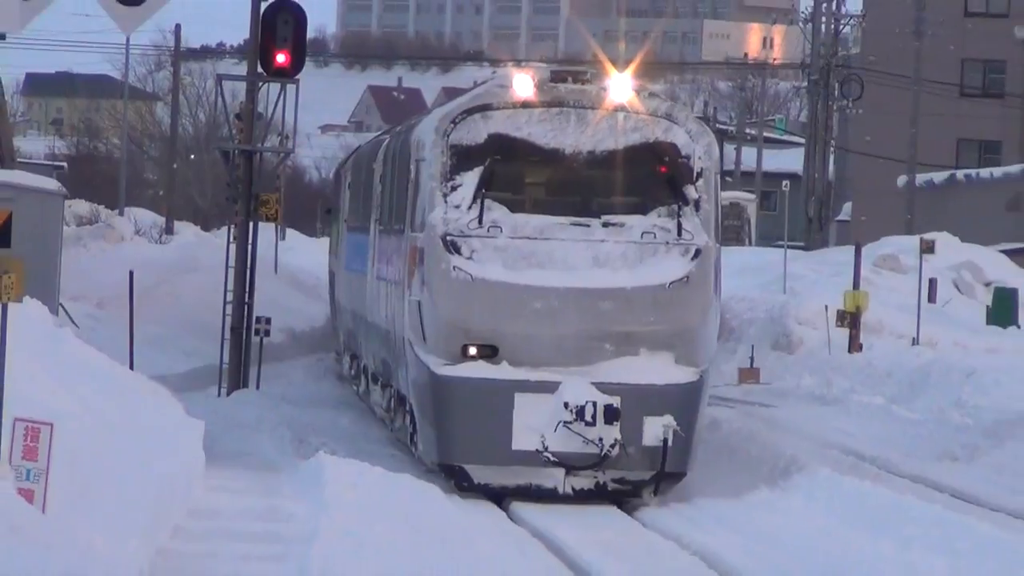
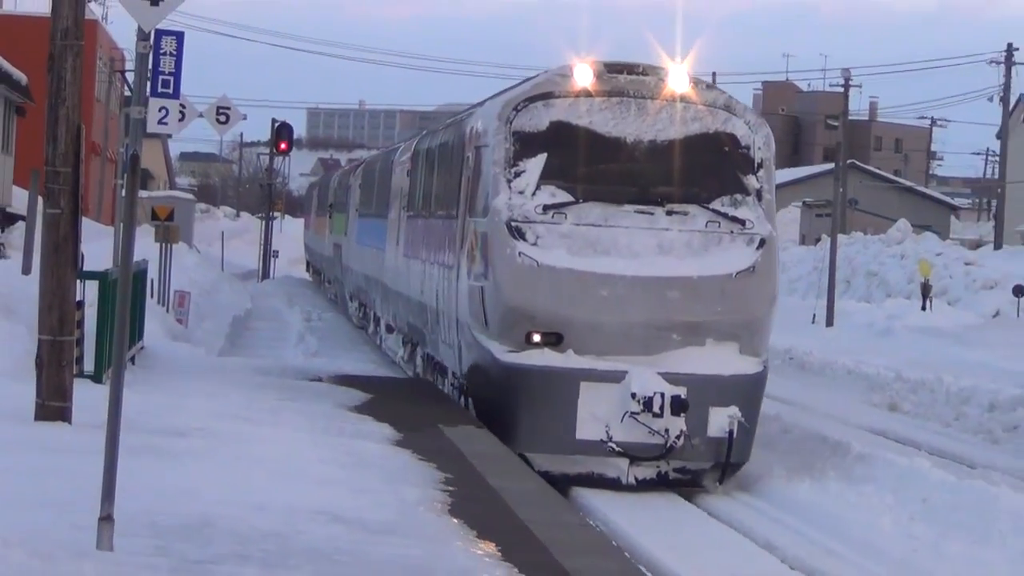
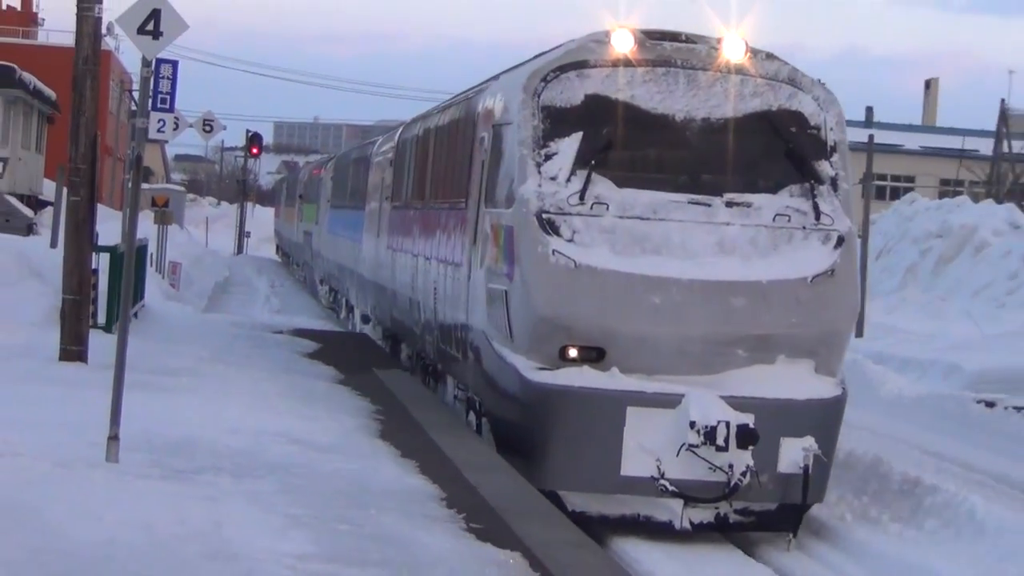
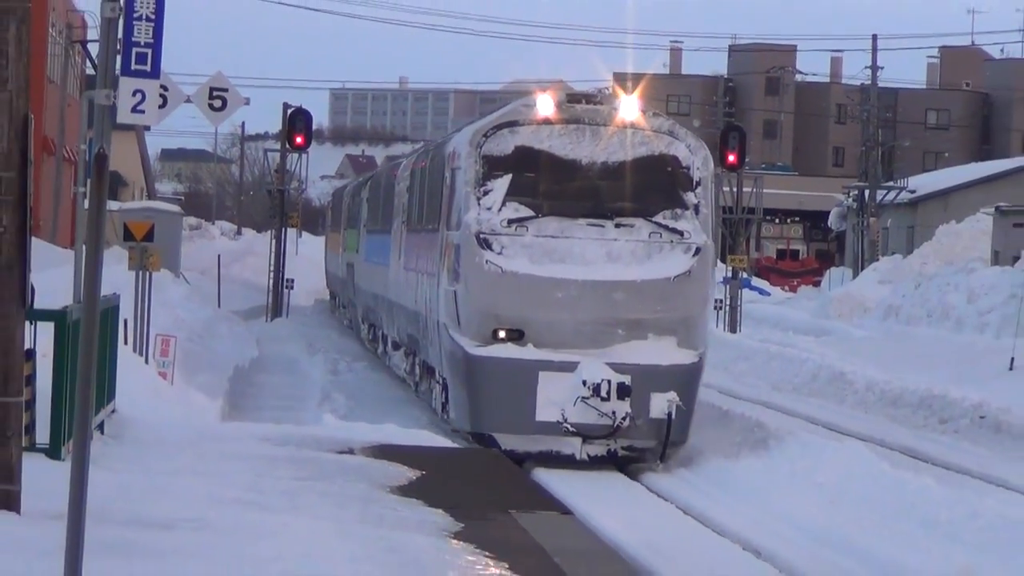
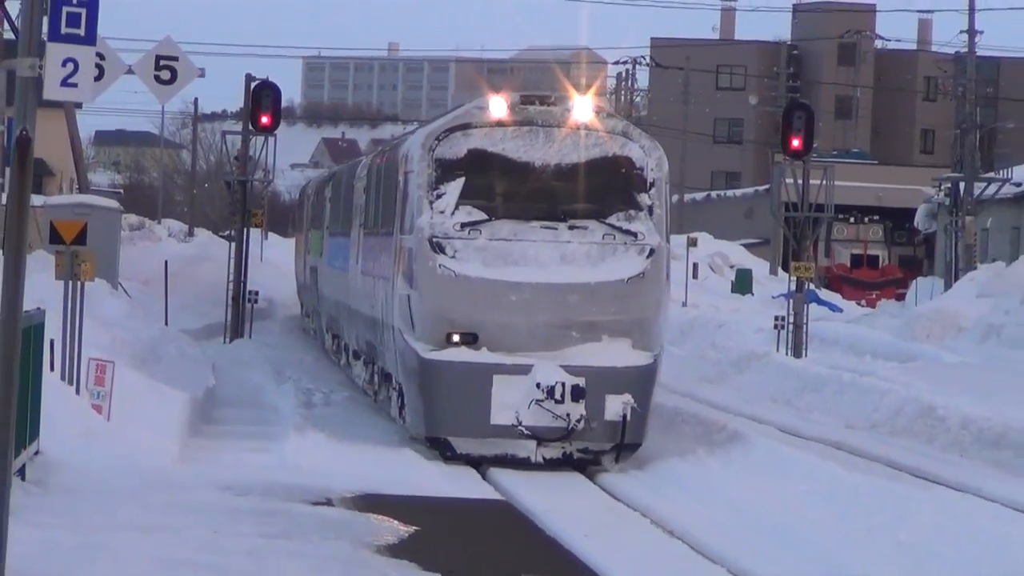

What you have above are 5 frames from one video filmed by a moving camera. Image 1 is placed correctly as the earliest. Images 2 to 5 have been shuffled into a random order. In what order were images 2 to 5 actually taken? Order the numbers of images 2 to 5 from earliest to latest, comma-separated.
5, 4, 2, 3
